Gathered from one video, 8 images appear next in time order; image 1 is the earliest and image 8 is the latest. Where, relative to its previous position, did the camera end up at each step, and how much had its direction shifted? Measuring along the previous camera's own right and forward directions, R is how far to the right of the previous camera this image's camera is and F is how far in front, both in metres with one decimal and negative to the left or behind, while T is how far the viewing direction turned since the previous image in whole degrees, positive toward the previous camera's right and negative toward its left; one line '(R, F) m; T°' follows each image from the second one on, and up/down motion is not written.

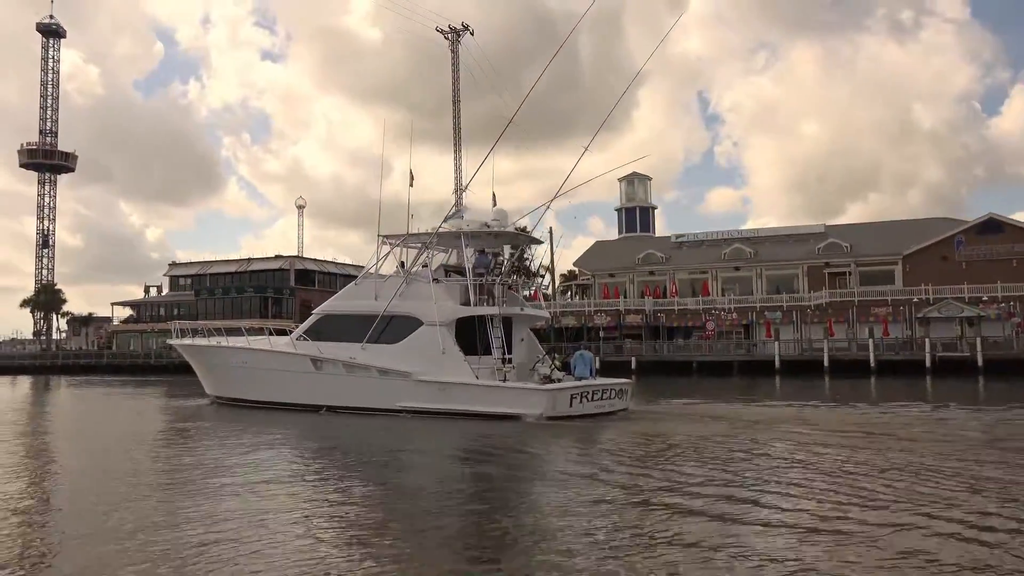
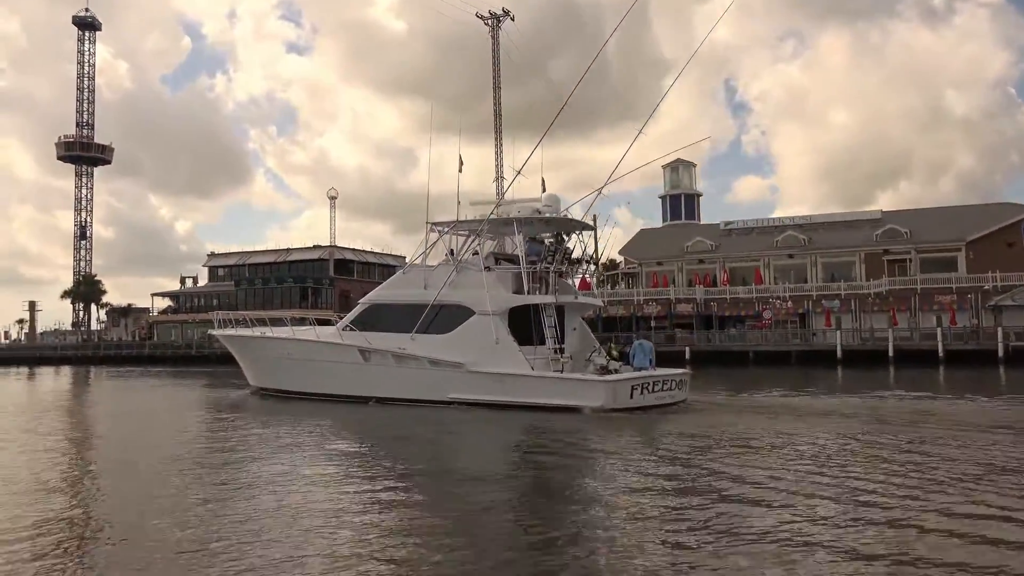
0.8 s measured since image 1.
(-0.5, +0.5) m; -2°
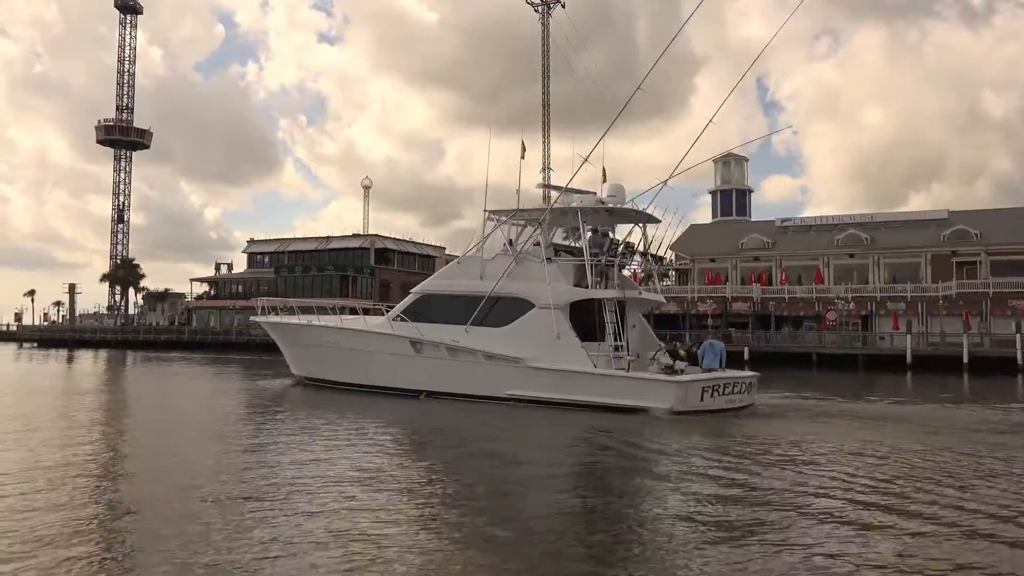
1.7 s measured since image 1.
(-0.6, +0.6) m; -2°
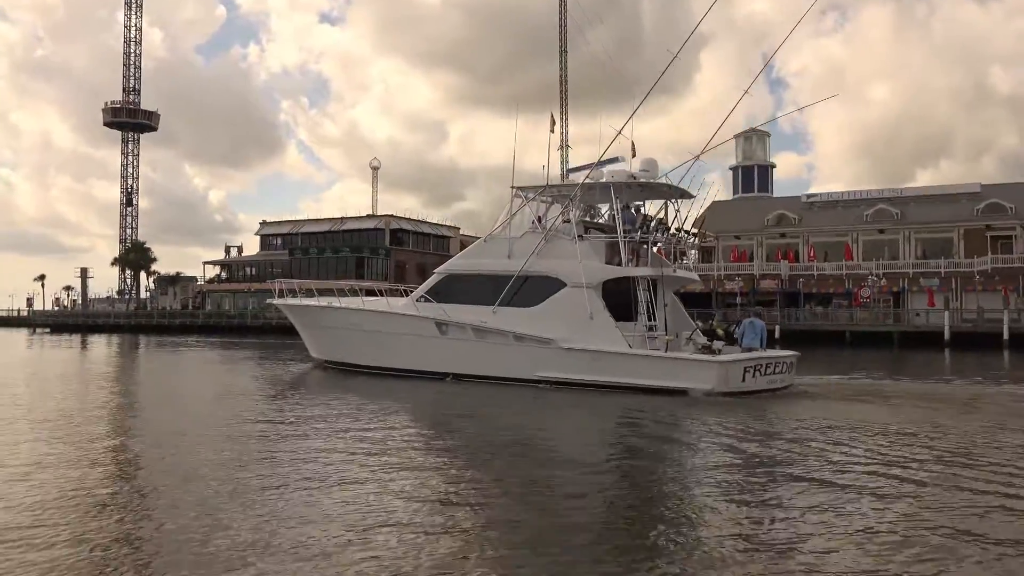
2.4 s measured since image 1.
(-0.4, +0.4) m; 0°
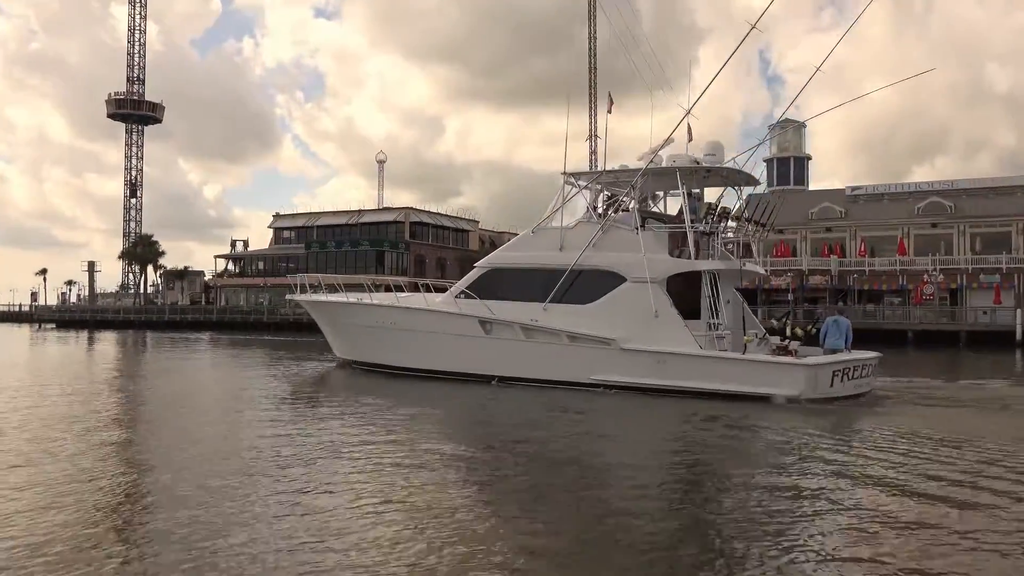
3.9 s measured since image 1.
(-0.9, +1.0) m; 0°
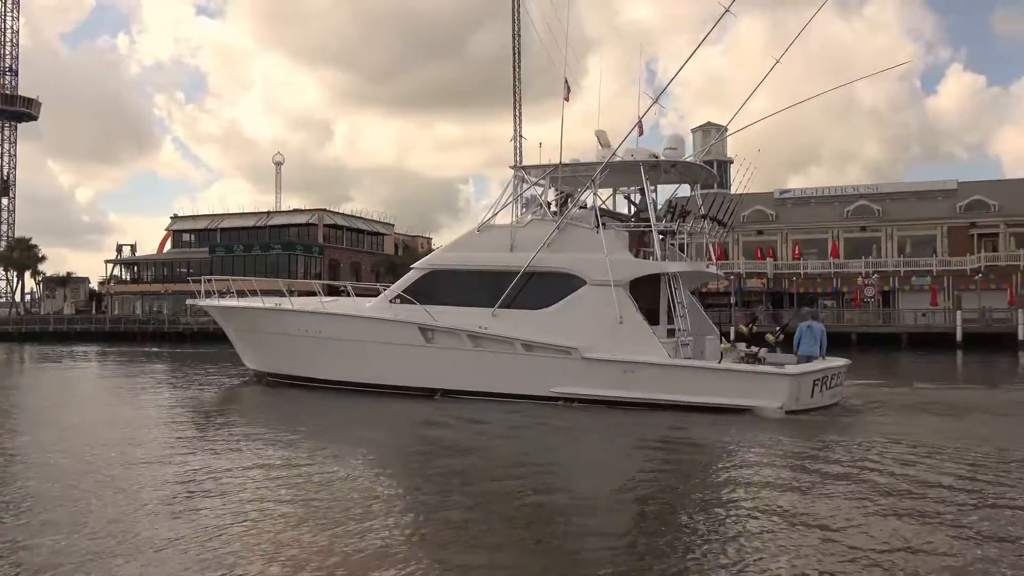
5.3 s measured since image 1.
(-0.8, +1.0) m; +7°
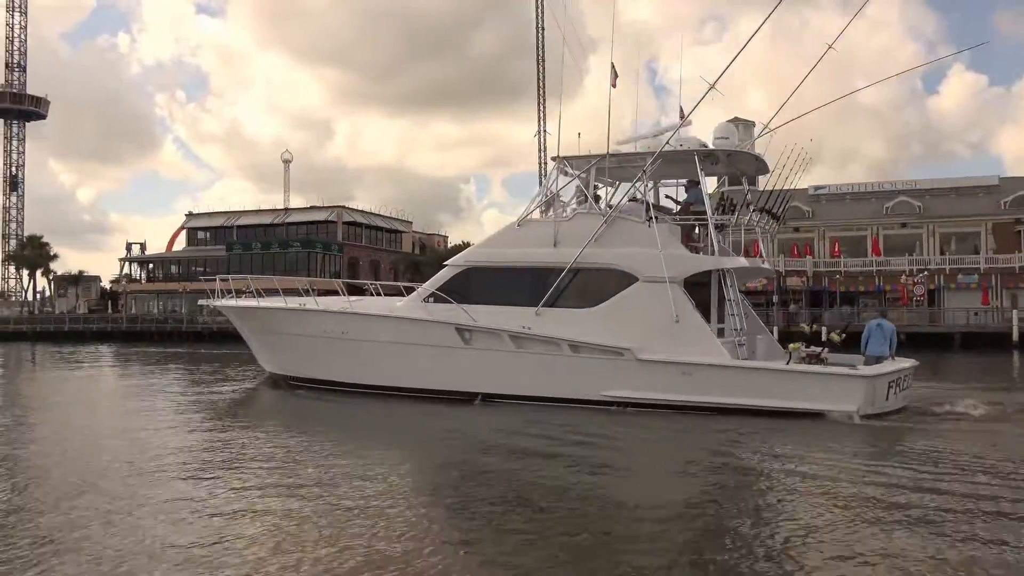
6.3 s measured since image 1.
(-0.7, +0.6) m; 0°
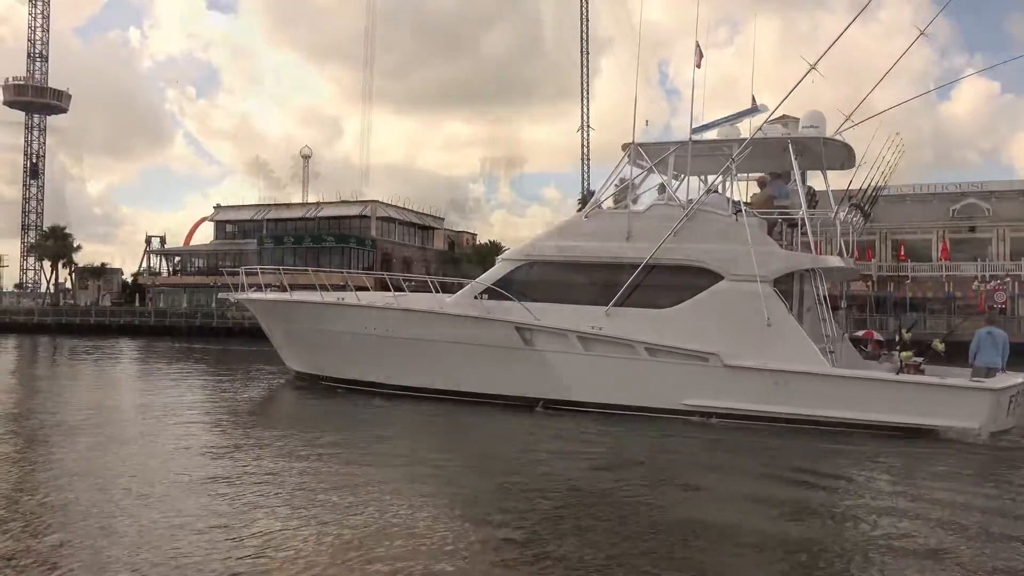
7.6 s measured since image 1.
(-0.9, +0.8) m; 0°
